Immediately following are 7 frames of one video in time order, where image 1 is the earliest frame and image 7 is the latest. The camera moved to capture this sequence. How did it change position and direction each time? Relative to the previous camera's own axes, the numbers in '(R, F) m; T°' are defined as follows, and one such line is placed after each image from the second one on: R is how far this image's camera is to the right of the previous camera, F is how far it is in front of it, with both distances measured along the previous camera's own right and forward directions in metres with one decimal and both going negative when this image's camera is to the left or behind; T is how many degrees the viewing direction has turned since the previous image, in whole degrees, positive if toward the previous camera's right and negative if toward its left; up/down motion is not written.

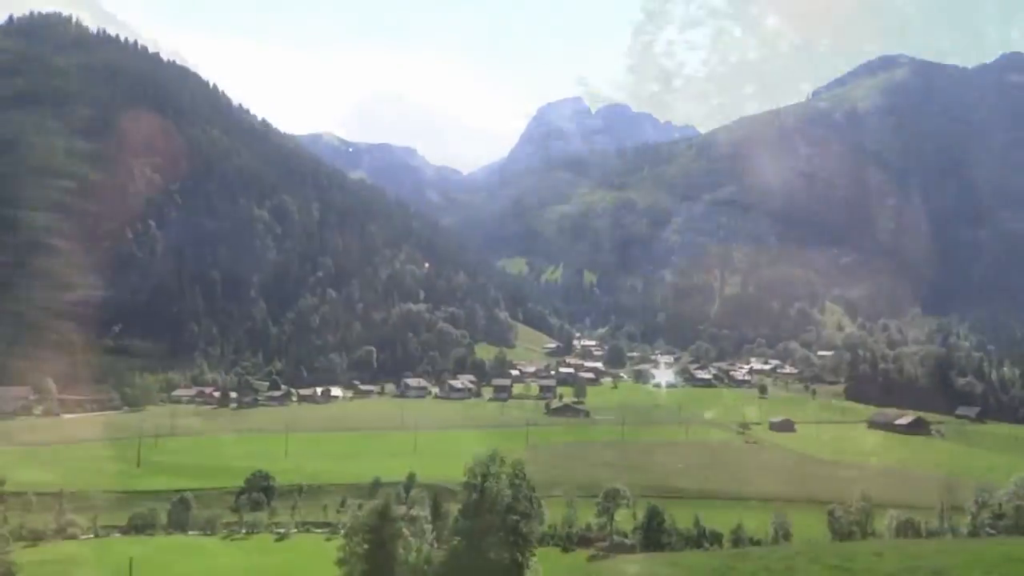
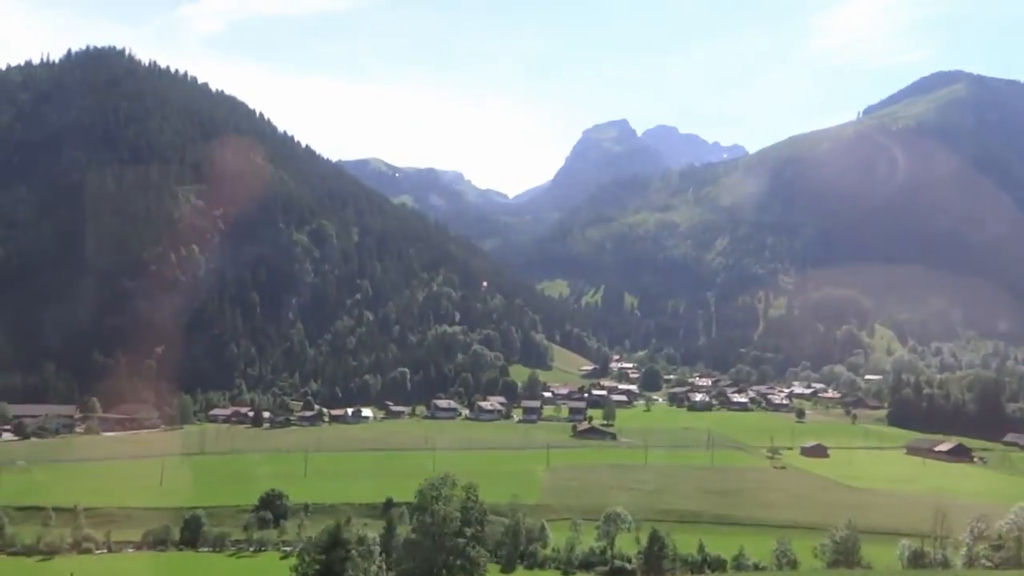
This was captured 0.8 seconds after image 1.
(+3.8, -0.1) m; -3°
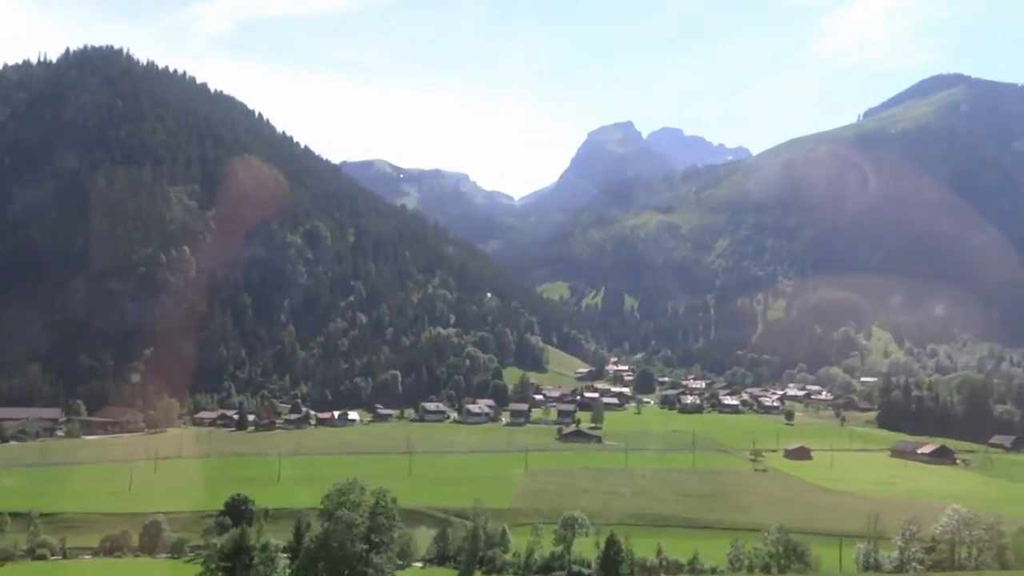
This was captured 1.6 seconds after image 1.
(+3.9, +0.3) m; 0°
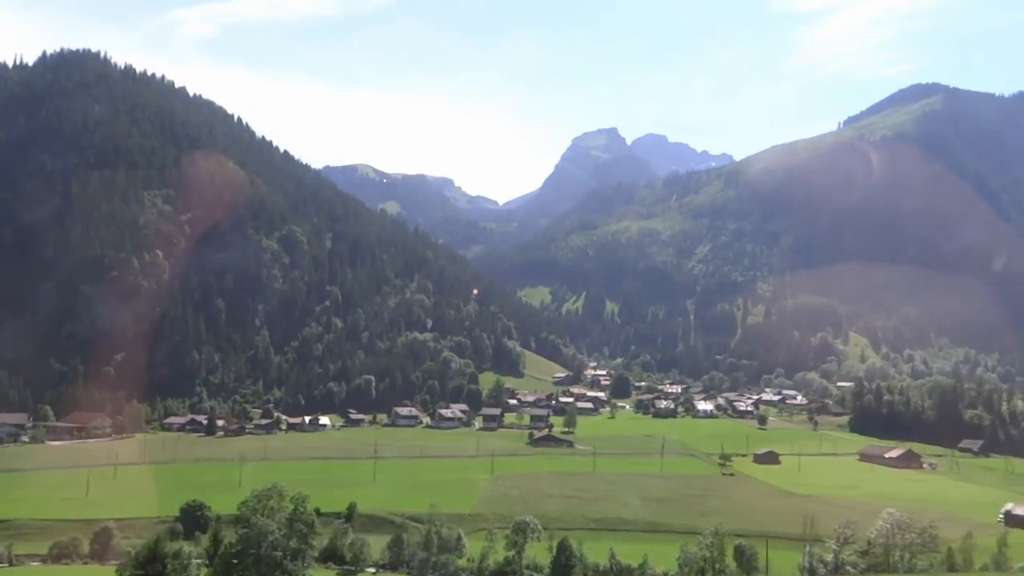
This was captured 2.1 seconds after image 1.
(+2.6, +0.1) m; +1°
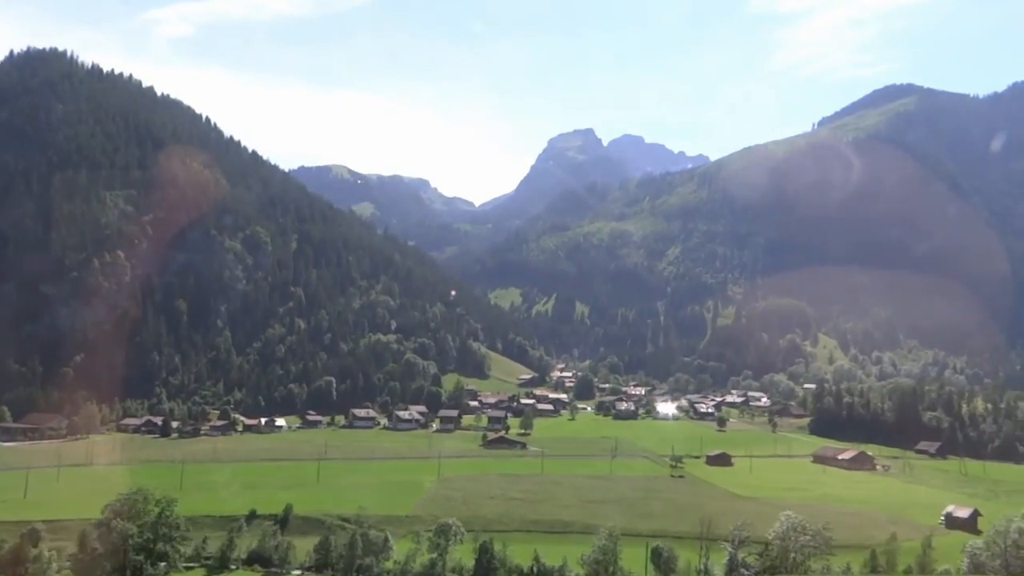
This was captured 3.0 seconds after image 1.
(+4.3, 0.0) m; +1°
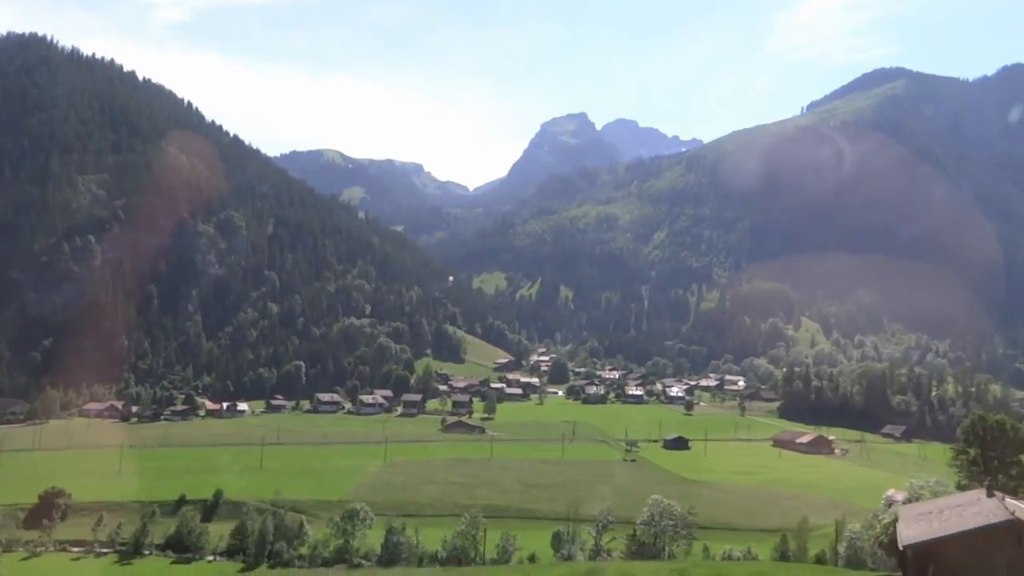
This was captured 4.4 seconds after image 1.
(+6.9, +0.7) m; 0°
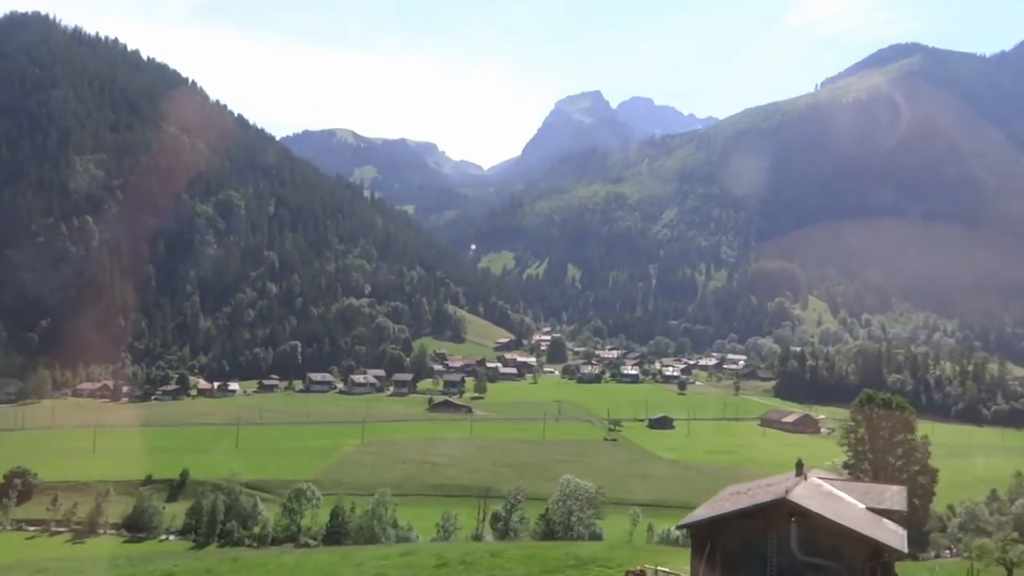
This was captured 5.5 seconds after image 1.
(+5.5, +0.6) m; -1°
